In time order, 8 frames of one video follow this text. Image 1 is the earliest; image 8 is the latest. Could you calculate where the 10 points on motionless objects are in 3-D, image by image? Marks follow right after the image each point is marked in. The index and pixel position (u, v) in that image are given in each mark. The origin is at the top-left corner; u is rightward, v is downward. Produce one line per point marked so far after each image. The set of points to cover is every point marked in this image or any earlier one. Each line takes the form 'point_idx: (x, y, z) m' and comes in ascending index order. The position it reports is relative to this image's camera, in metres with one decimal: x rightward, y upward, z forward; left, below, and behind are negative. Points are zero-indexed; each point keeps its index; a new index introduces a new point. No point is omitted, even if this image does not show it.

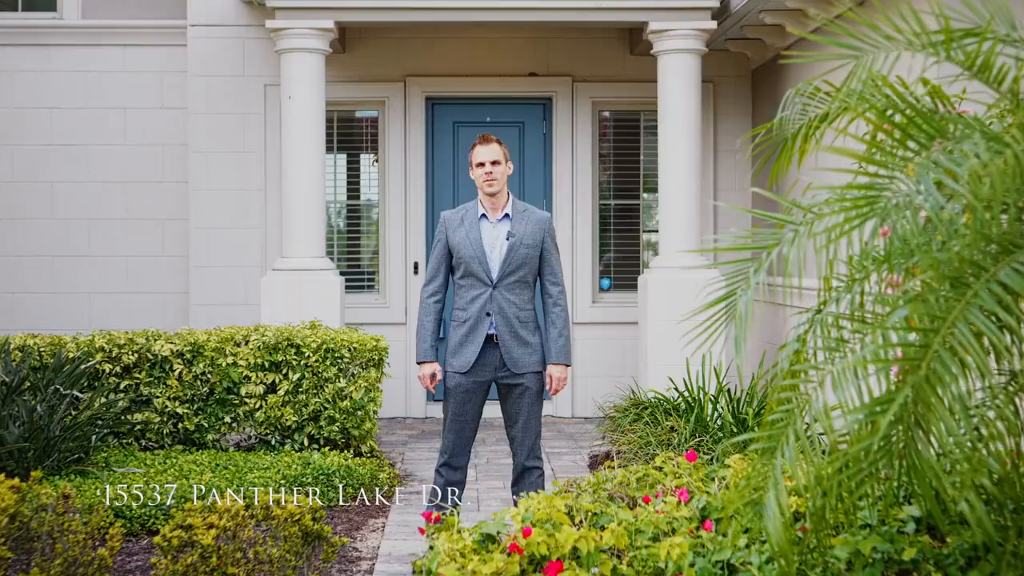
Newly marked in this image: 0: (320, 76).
0: (-1.2, +1.3, +6.7) m
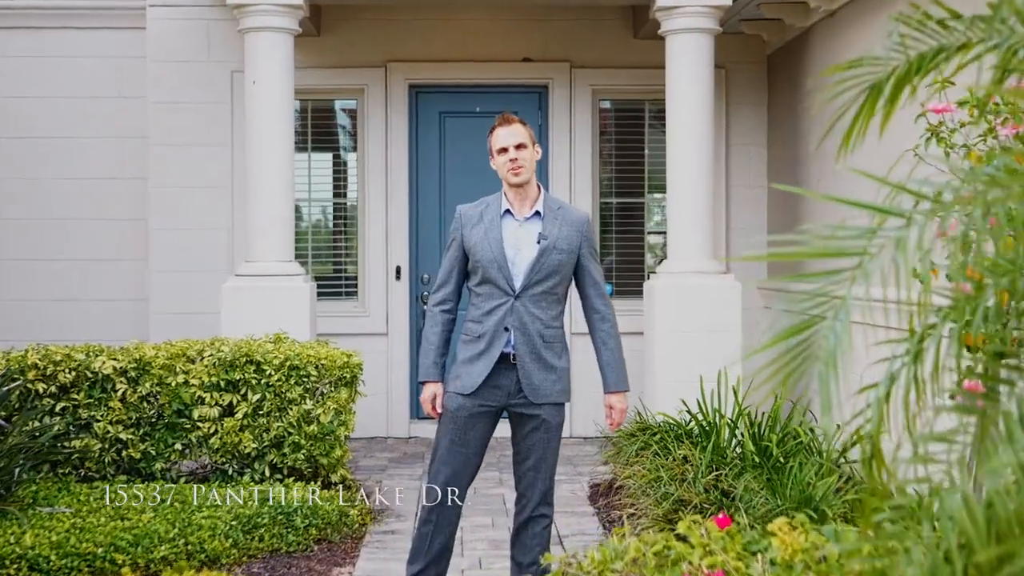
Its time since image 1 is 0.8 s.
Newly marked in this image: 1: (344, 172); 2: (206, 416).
0: (-1.3, +1.3, +6.0) m
1: (-1.1, +0.7, +7.1) m
2: (-1.5, -0.6, +5.1) m
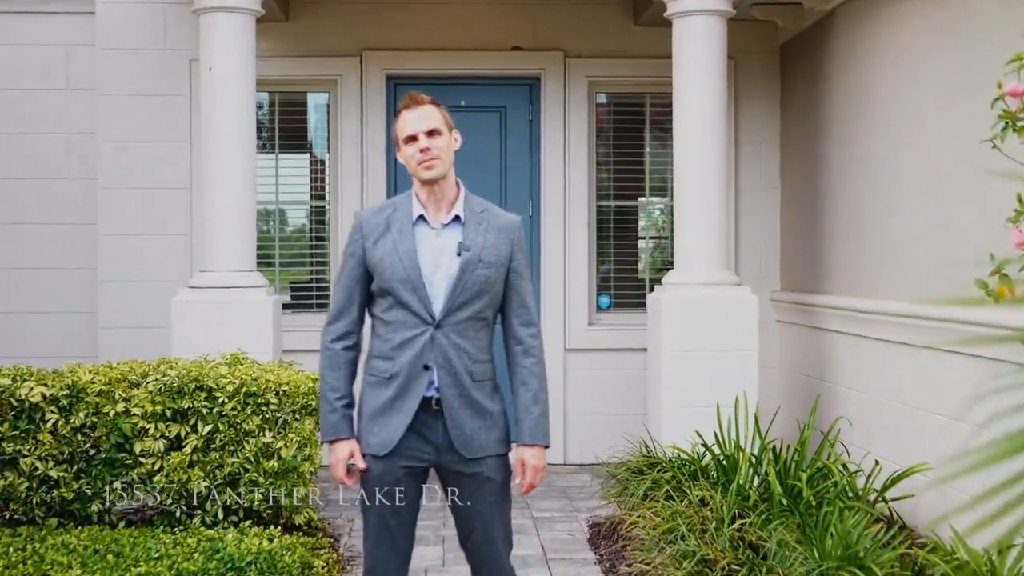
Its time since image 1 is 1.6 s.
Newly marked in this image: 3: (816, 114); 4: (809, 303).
0: (-1.3, +1.2, +5.4) m
1: (-1.1, +0.7, +6.5) m
2: (-1.5, -0.7, +4.5) m
3: (+1.6, +0.9, +5.7) m
4: (+1.6, -0.1, +5.7) m
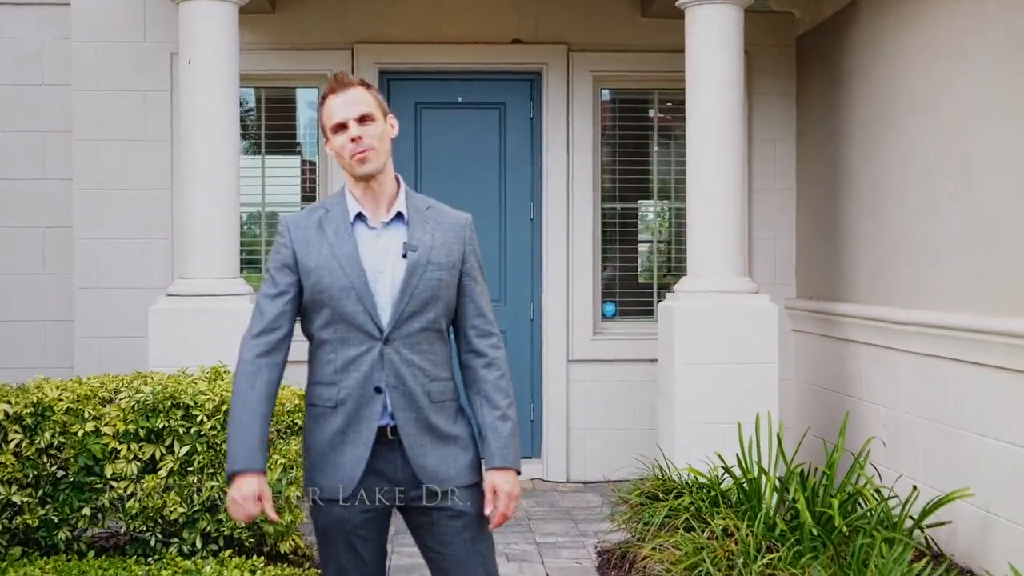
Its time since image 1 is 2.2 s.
0: (-1.3, +1.2, +5.0) m
1: (-1.1, +0.6, +6.1) m
2: (-1.5, -0.7, +4.1) m
3: (+1.6, +0.9, +5.4) m
4: (+1.6, -0.1, +5.4) m
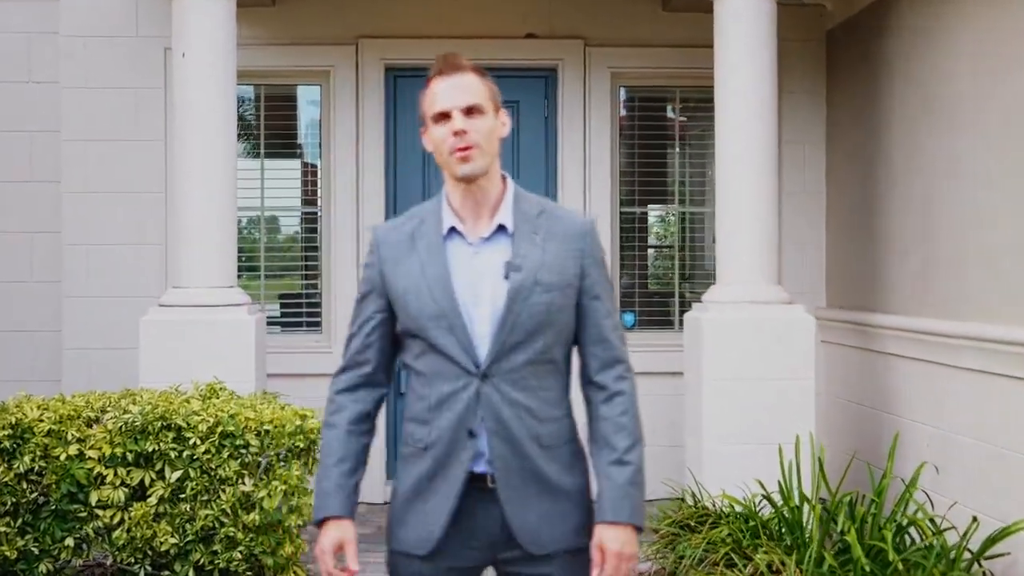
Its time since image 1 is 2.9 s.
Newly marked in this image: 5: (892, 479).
0: (-1.2, +1.1, +4.7) m
1: (-1.1, +0.6, +5.8) m
2: (-1.4, -0.7, +3.8) m
3: (+1.7, +0.8, +5.1) m
4: (+1.7, -0.2, +5.1) m
5: (+1.3, -0.7, +3.8) m
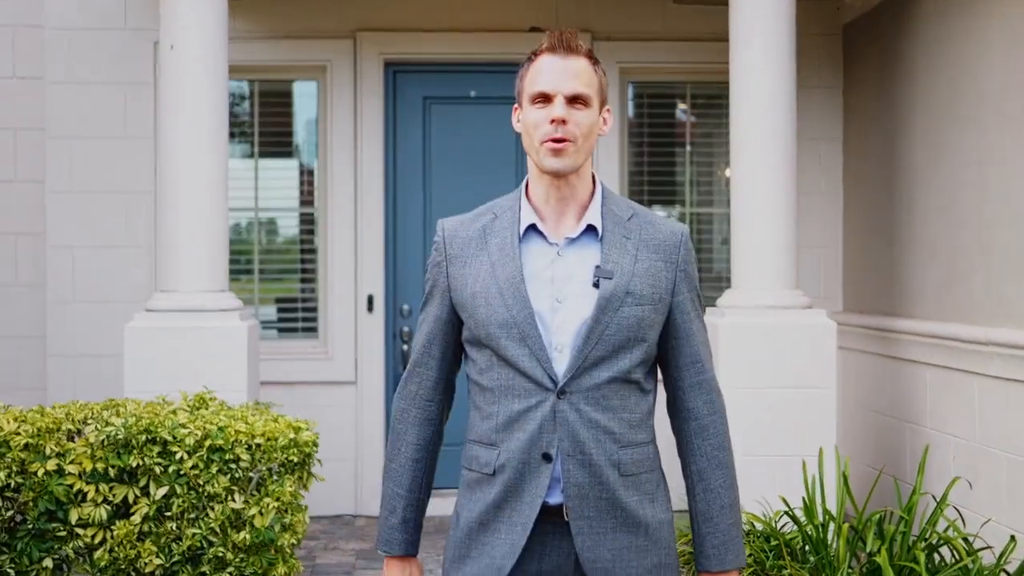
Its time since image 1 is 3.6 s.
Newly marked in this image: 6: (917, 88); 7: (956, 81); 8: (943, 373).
0: (-1.2, +1.1, +4.5) m
1: (-1.1, +0.6, +5.6) m
2: (-1.4, -0.8, +3.5) m
3: (+1.7, +0.8, +4.8) m
4: (+1.7, -0.2, +4.8) m
5: (+1.4, -0.7, +3.5) m
6: (+1.8, +0.9, +4.7) m
7: (+1.8, +0.8, +4.3) m
8: (+1.7, -0.3, +4.4) m
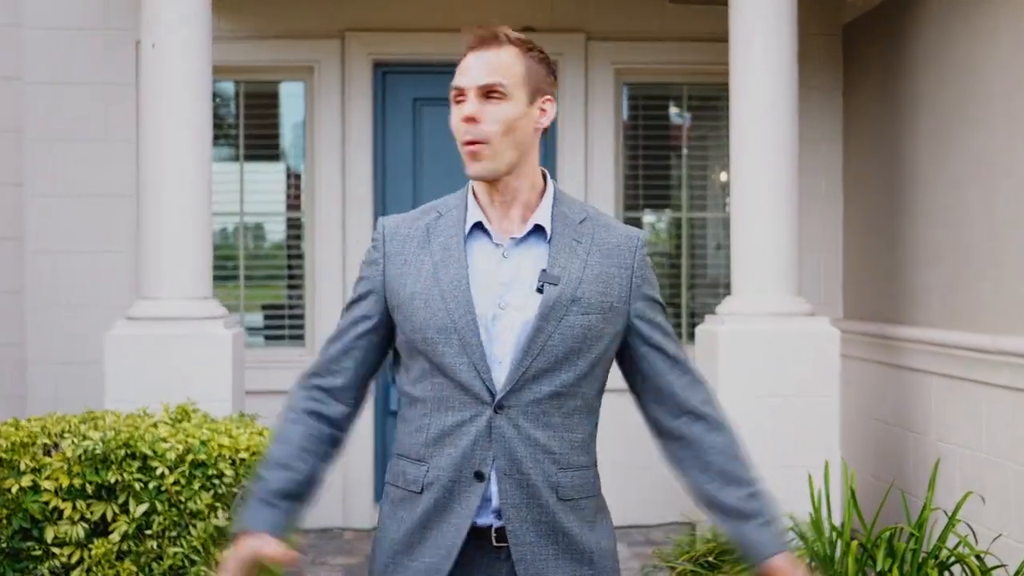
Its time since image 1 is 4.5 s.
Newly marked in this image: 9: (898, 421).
0: (-1.3, +1.1, +4.3) m
1: (-1.1, +0.5, +5.4) m
2: (-1.4, -0.8, +3.4) m
3: (+1.7, +0.8, +4.7) m
4: (+1.7, -0.2, +4.7) m
5: (+1.3, -0.7, +3.4) m
6: (+1.7, +0.8, +4.6) m
7: (+1.8, +0.8, +4.2) m
8: (+1.7, -0.4, +4.2) m
9: (+1.7, -0.6, +4.7) m
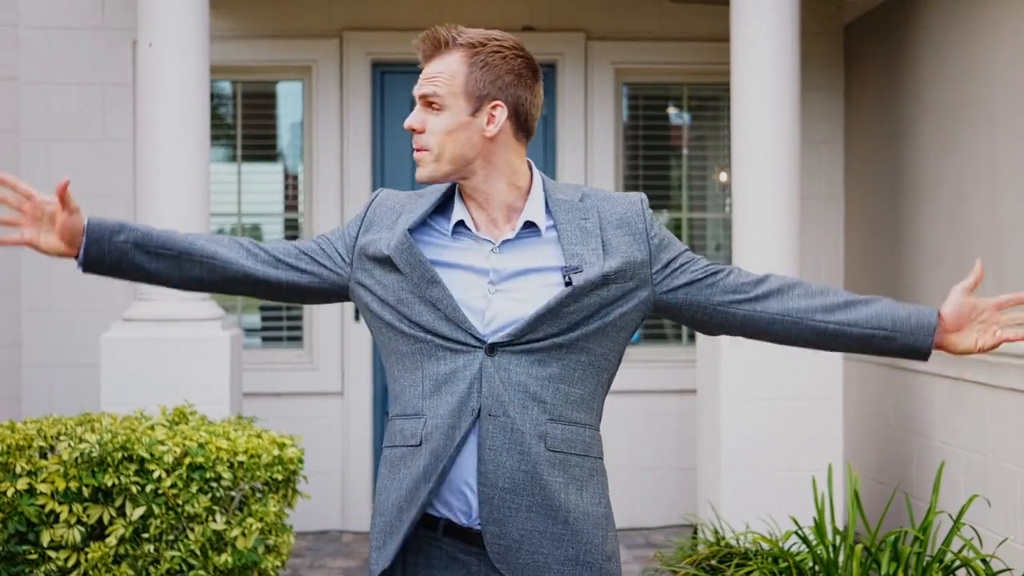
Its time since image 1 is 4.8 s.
0: (-1.3, +1.1, +4.3) m
1: (-1.1, +0.5, +5.4) m
2: (-1.4, -0.8, +3.3) m
3: (+1.7, +0.8, +4.7) m
4: (+1.6, -0.2, +4.7) m
5: (+1.3, -0.7, +3.4) m
6: (+1.7, +0.8, +4.5) m
7: (+1.8, +0.8, +4.2) m
8: (+1.7, -0.4, +4.2) m
9: (+1.7, -0.6, +4.6) m
